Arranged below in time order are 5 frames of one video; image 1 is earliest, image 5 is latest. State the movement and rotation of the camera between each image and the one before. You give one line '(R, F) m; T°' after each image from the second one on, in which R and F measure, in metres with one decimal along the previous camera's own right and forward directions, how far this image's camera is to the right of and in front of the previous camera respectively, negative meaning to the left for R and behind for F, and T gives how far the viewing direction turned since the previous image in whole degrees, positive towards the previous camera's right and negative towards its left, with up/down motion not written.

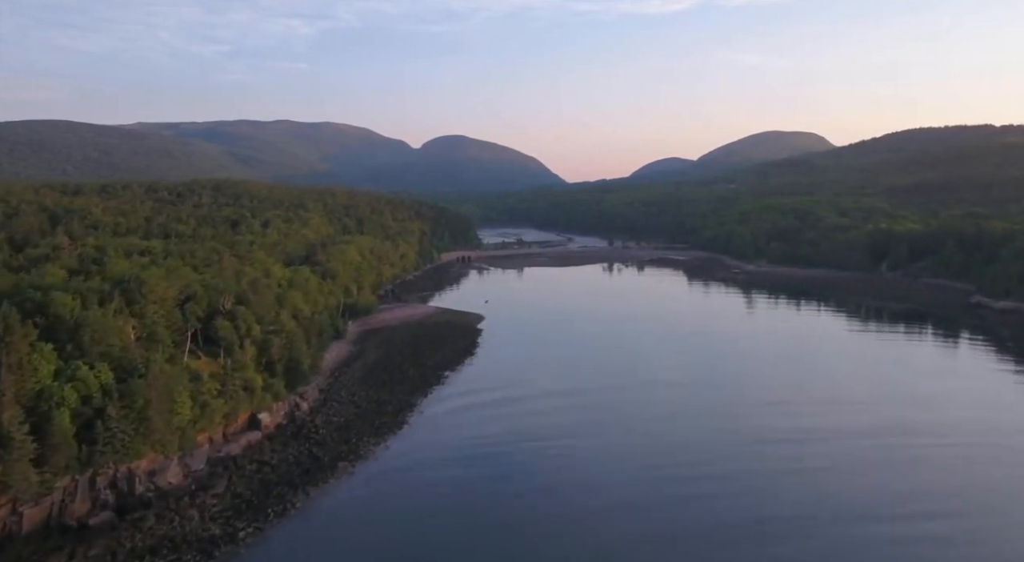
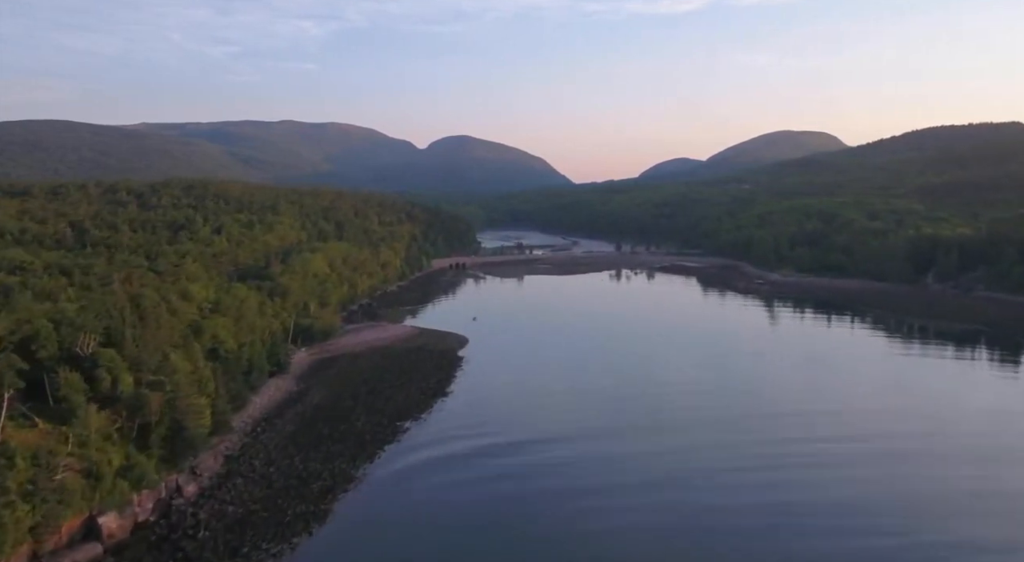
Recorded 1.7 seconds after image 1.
(+0.8, +6.8) m; 0°
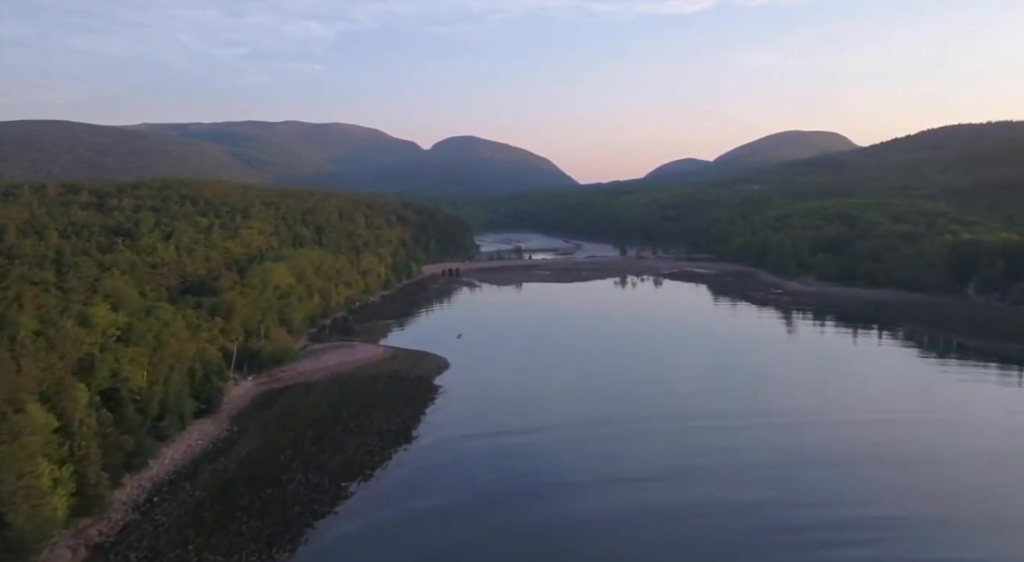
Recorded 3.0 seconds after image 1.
(+0.7, +5.1) m; 0°
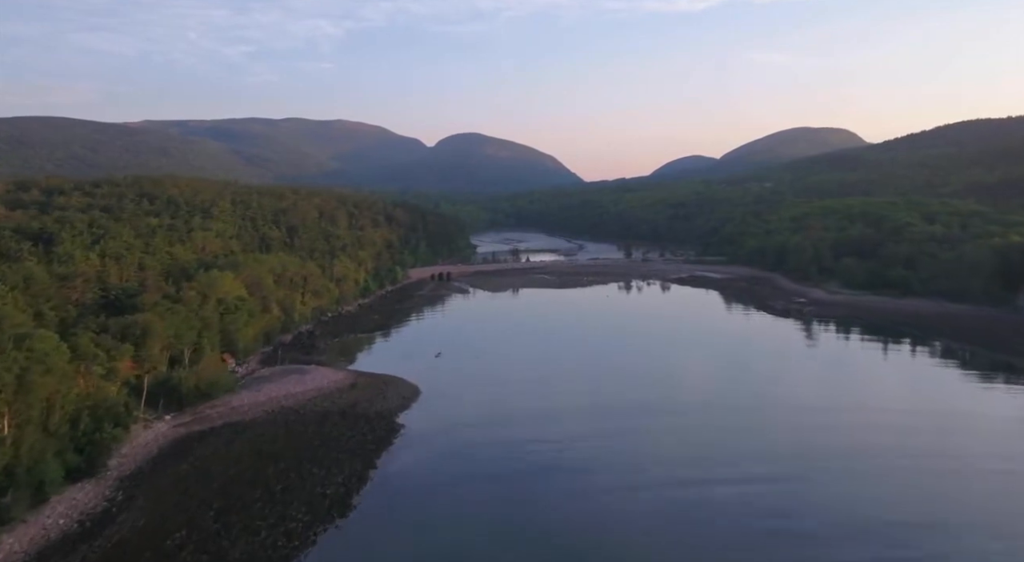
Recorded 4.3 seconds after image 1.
(+0.7, +5.3) m; 0°
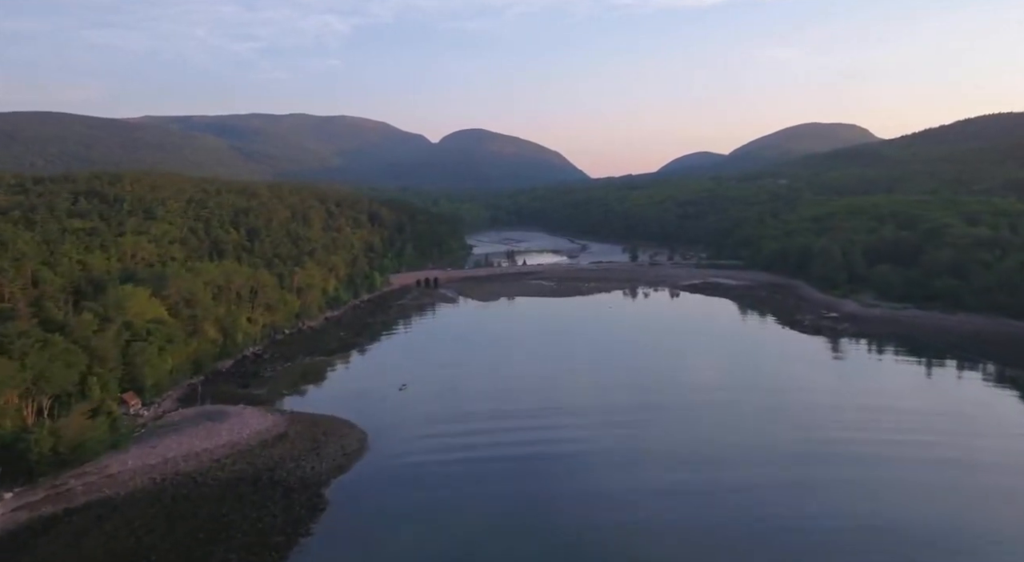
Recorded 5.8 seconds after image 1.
(+0.8, +6.0) m; 0°
